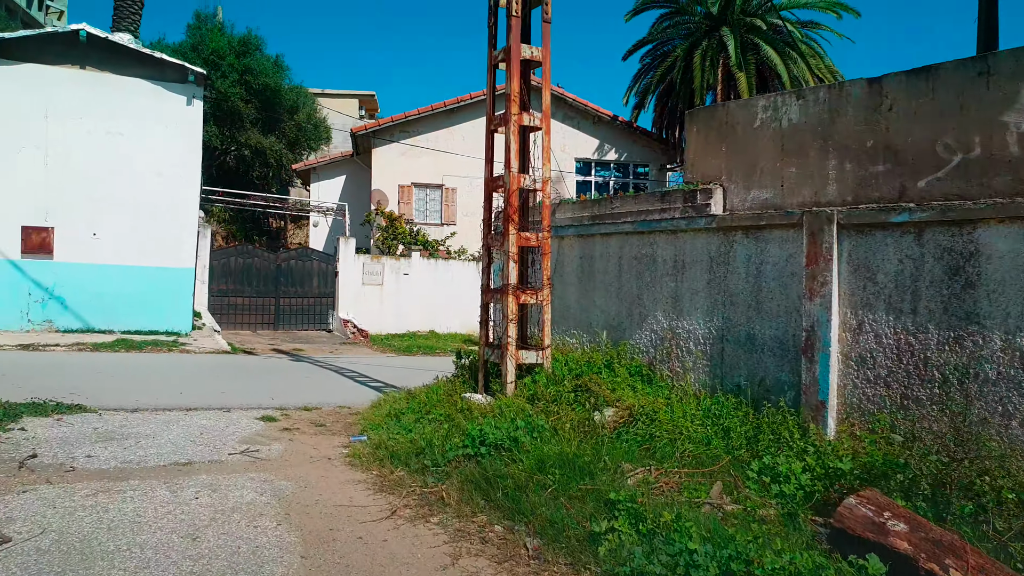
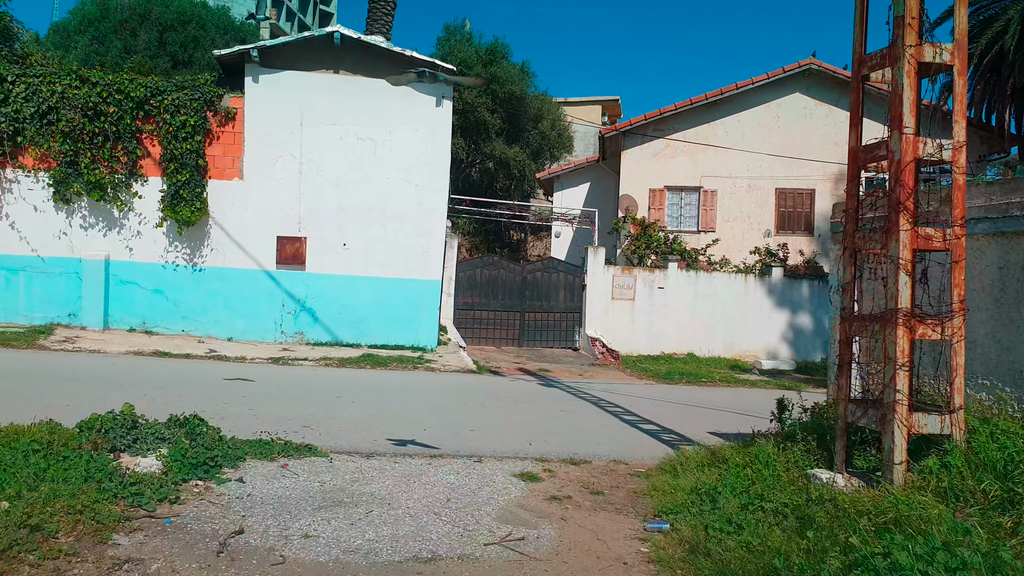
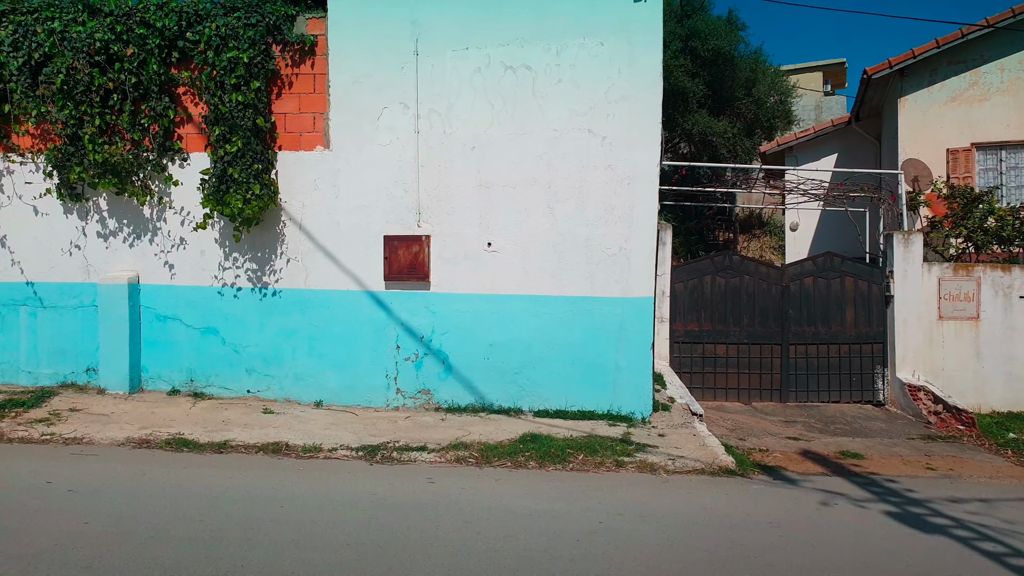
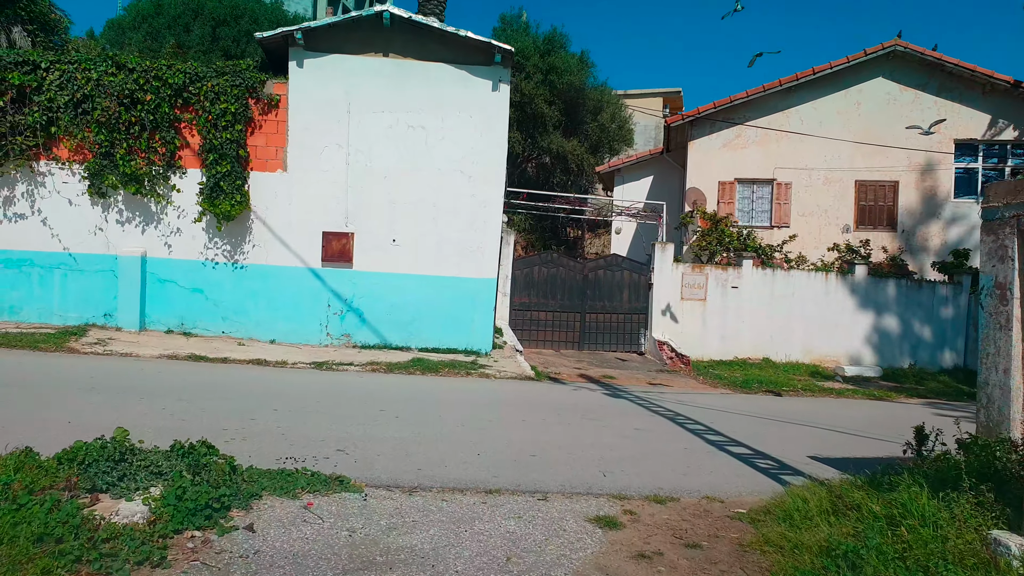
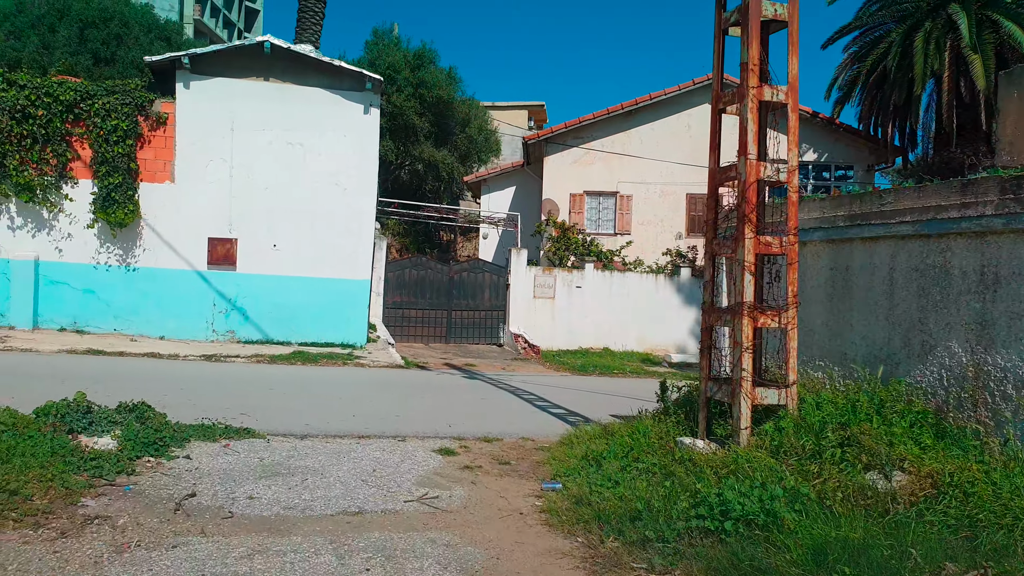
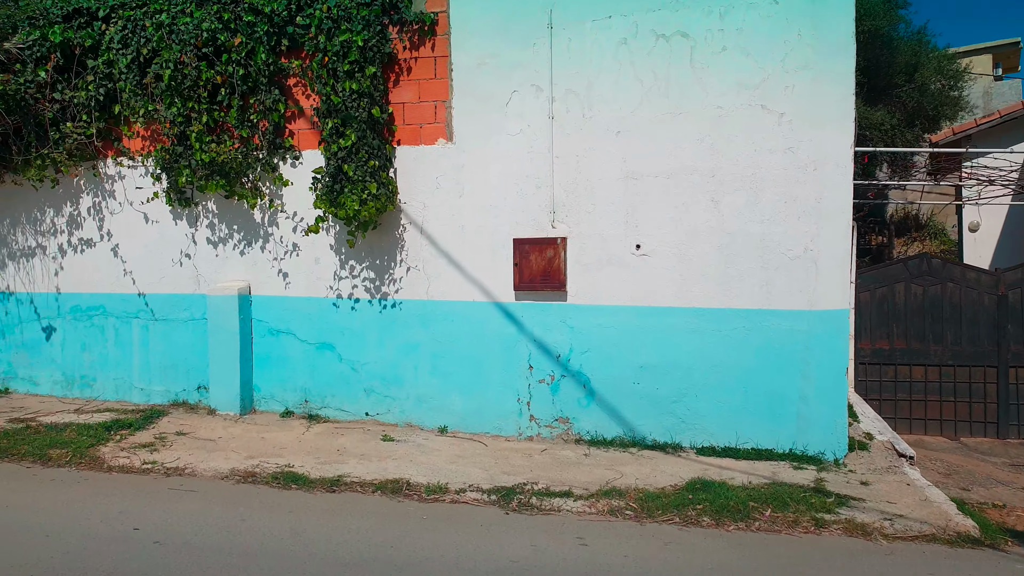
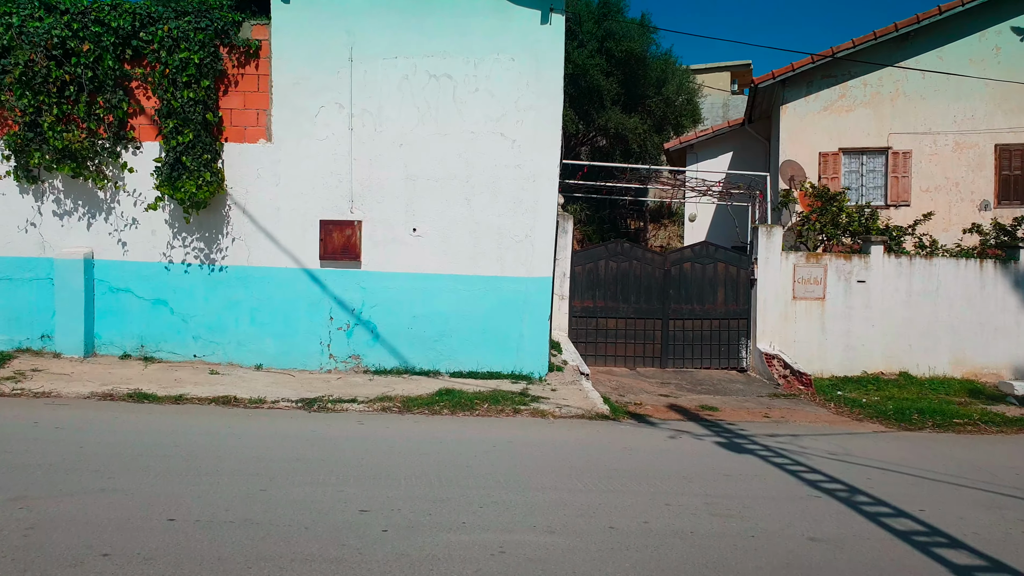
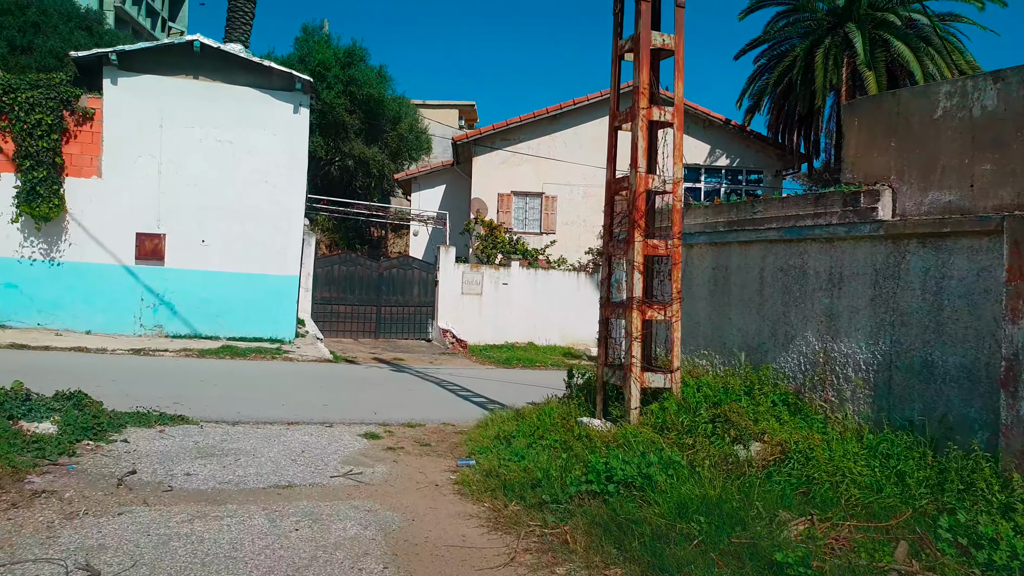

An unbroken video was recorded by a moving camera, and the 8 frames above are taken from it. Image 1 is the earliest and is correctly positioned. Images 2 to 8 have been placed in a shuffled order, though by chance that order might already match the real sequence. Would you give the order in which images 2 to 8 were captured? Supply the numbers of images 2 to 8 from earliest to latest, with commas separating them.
8, 5, 2, 4, 7, 3, 6
